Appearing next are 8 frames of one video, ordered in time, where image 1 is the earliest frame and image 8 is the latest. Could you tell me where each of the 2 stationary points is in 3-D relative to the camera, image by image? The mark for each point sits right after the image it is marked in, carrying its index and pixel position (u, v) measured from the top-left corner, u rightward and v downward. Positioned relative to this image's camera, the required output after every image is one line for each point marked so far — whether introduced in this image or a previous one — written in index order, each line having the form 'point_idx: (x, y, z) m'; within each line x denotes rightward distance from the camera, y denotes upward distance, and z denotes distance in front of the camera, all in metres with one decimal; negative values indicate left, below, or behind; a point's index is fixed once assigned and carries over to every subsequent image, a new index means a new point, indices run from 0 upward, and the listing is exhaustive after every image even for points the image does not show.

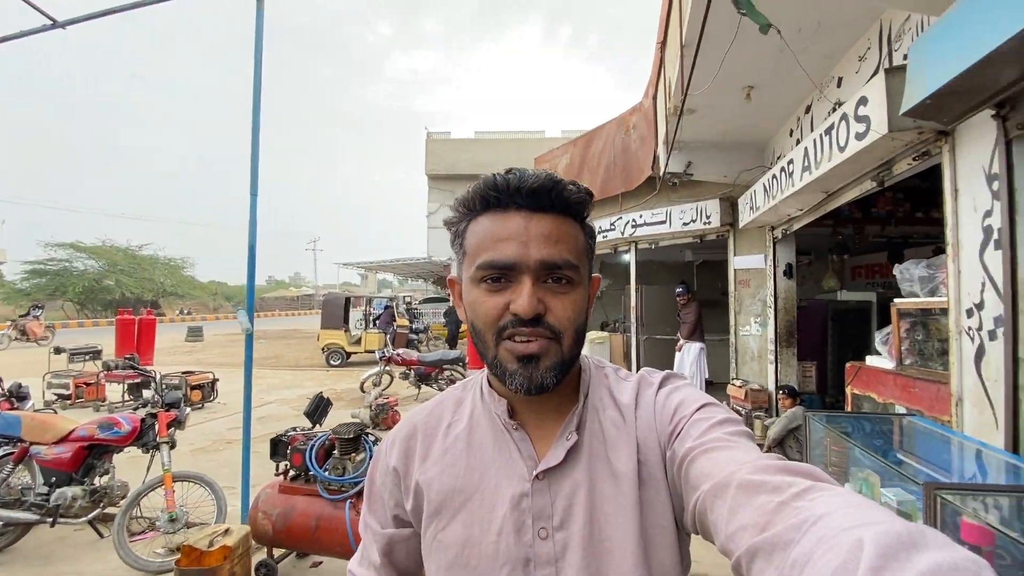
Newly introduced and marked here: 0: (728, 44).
0: (+1.7, +2.0, +3.9) m
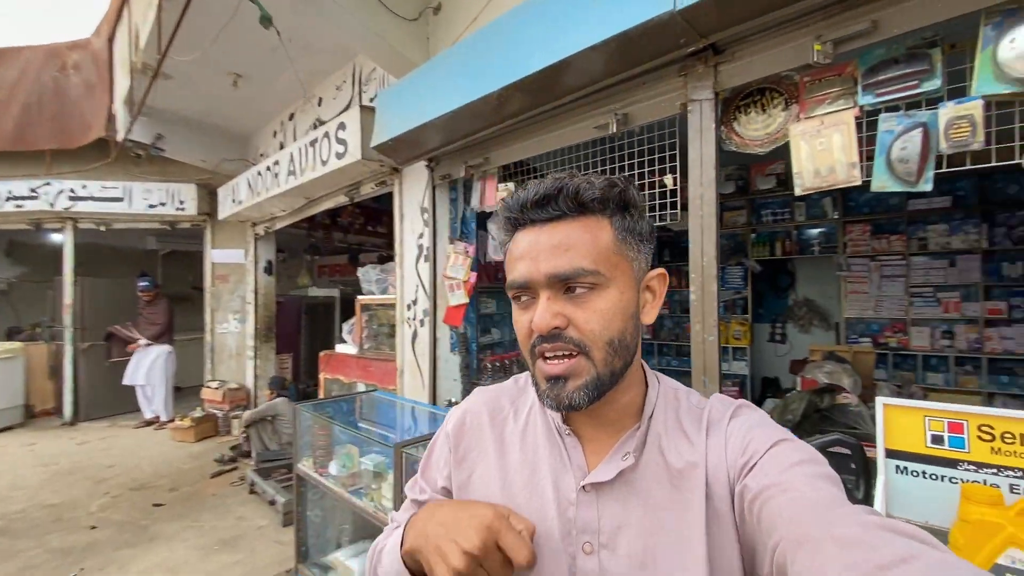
0: (-2.2, +2.0, +3.5) m
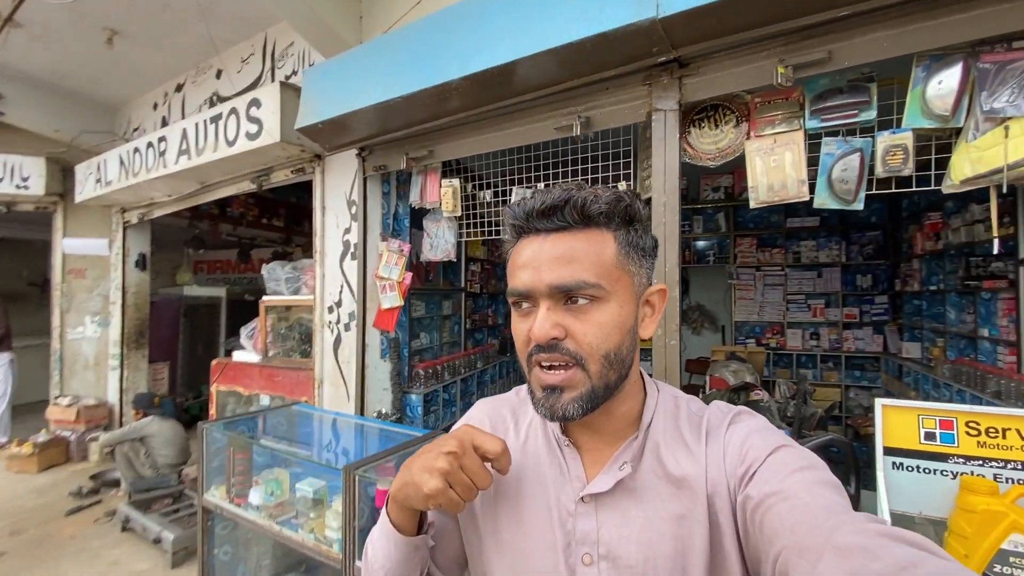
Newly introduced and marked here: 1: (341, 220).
0: (-2.6, +2.0, +2.9) m
1: (-1.1, +0.5, +3.2) m
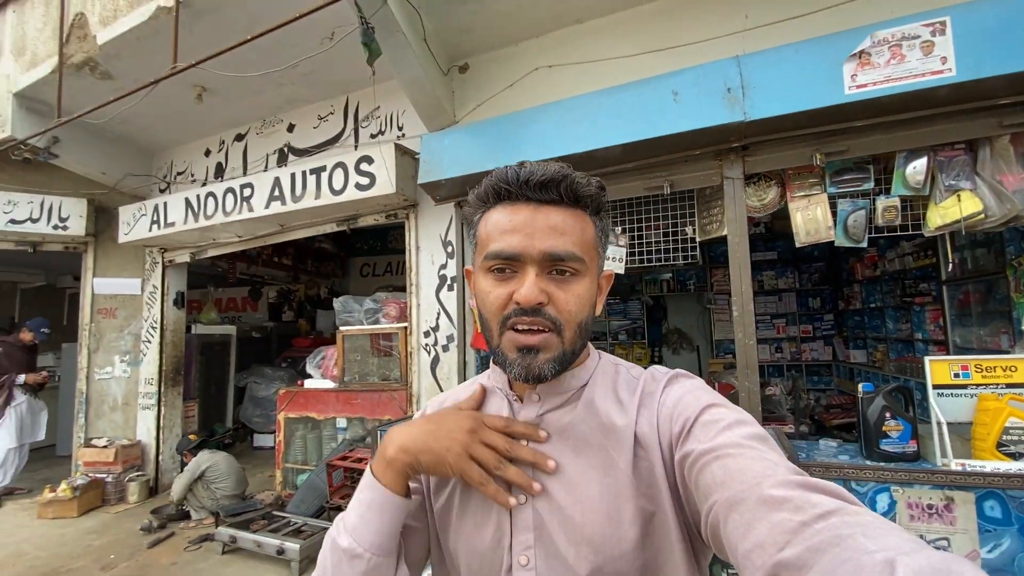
0: (-2.0, +1.8, +3.4) m
1: (-0.6, +0.2, +3.8) m
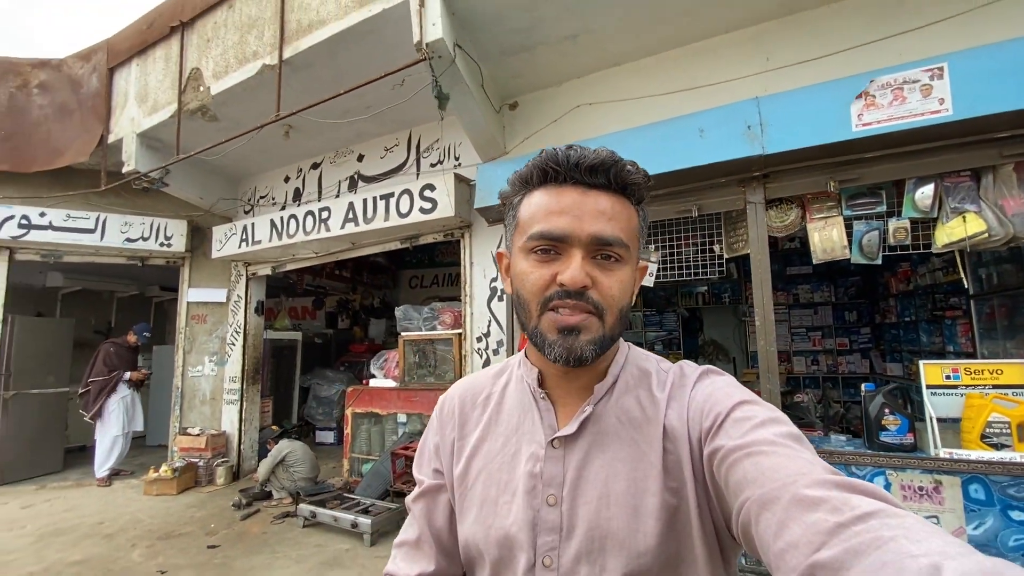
0: (-1.6, +1.7, +4.0) m
1: (-0.2, +0.1, +4.3) m
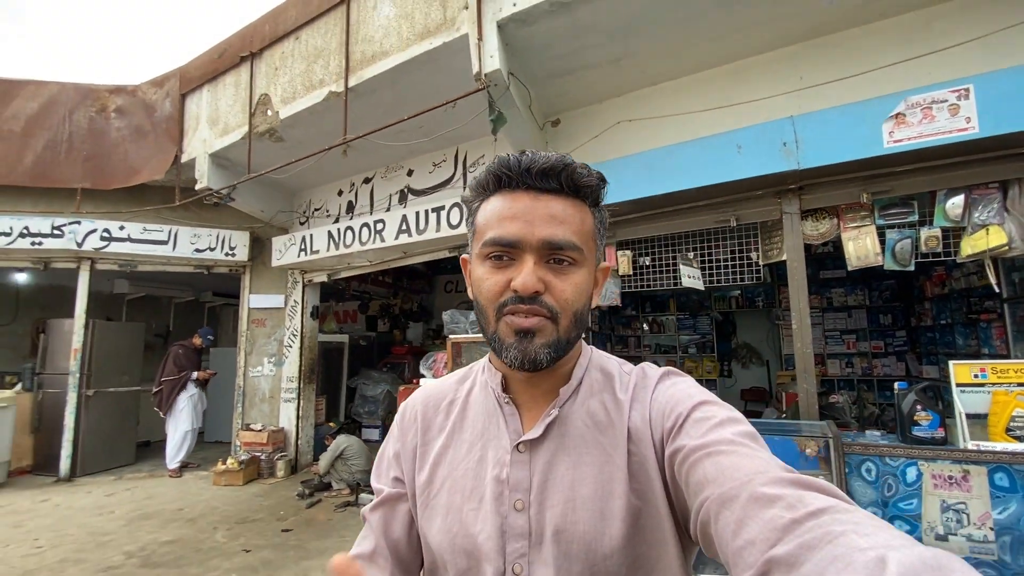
0: (-1.2, +1.7, +4.4) m
1: (+0.2, +0.1, +4.6) m
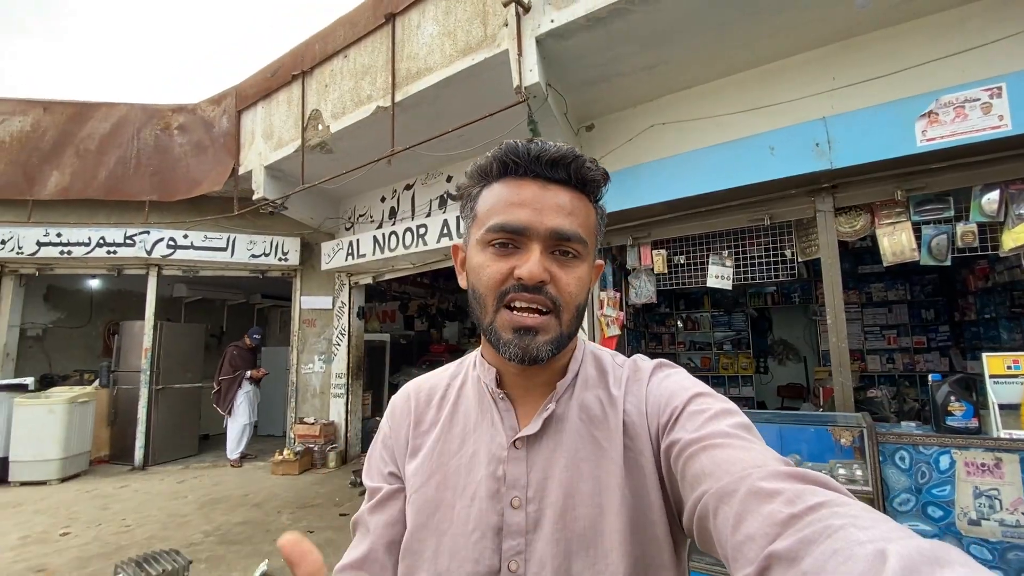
0: (-0.9, +1.6, +4.7) m
1: (+0.6, +0.1, +4.8) m
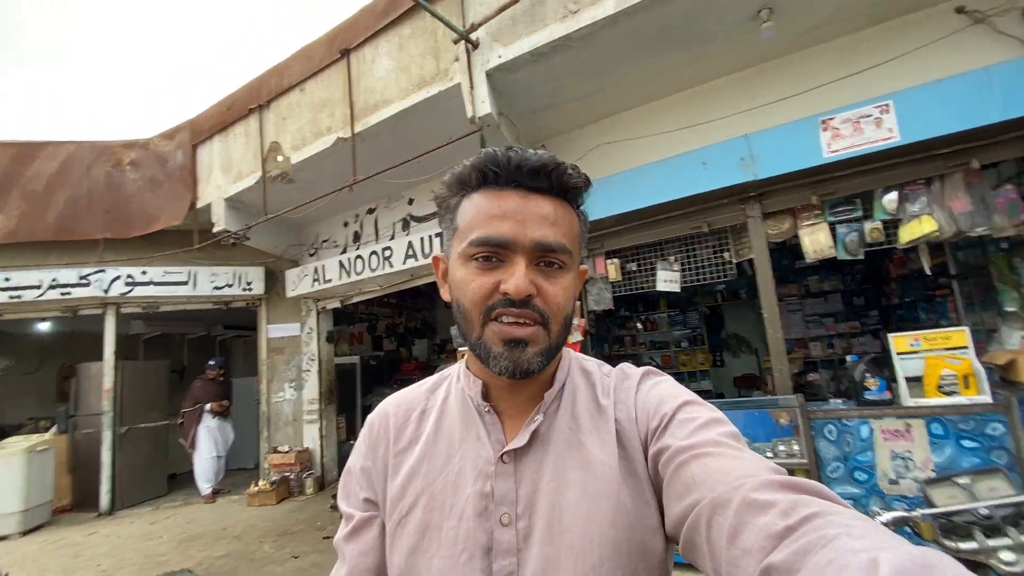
0: (-1.4, +1.4, +4.9) m
1: (+0.2, 0.0, +5.0) m
